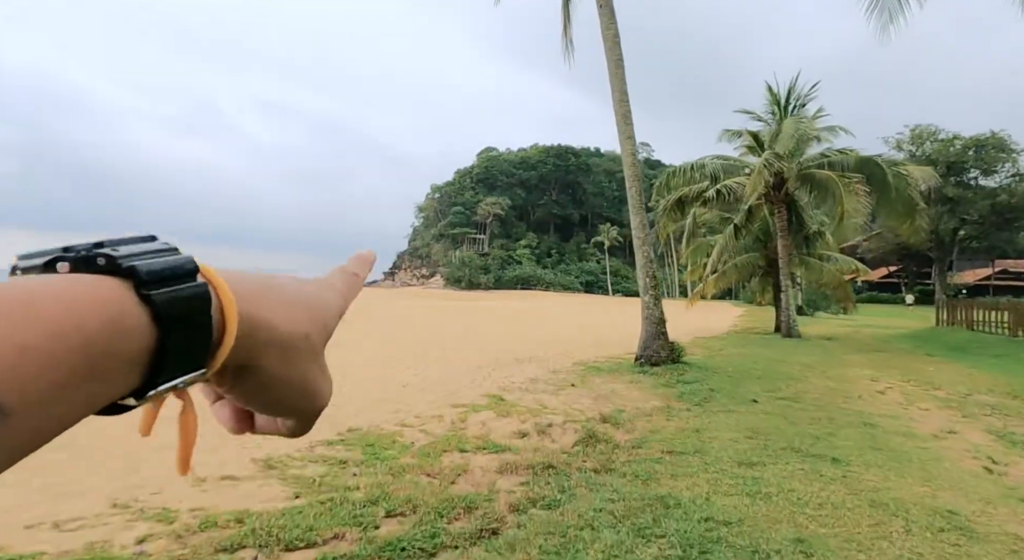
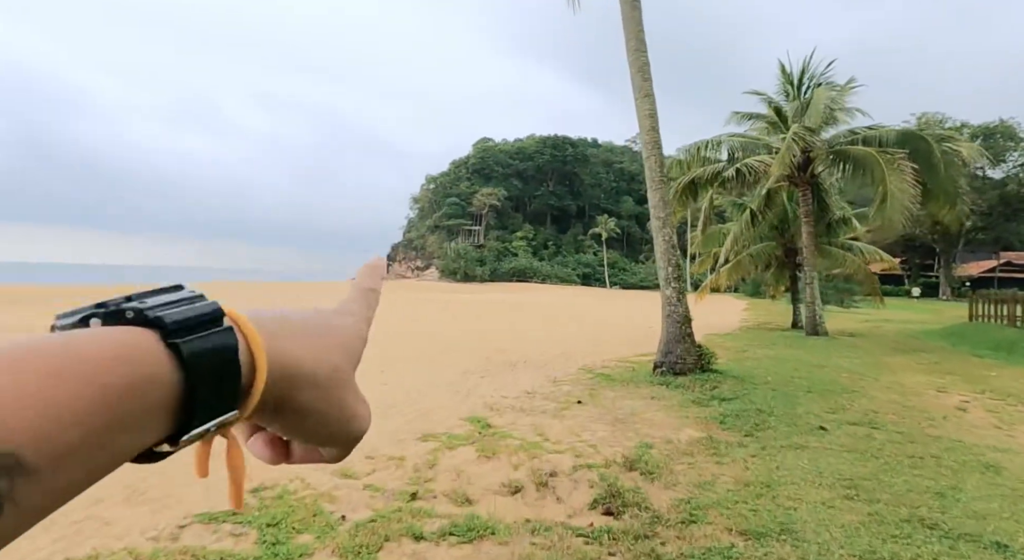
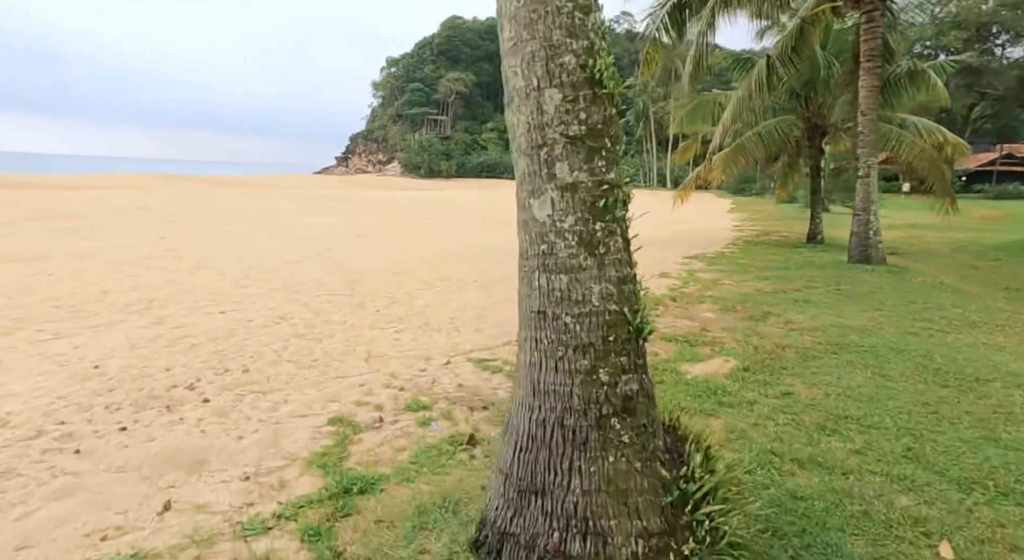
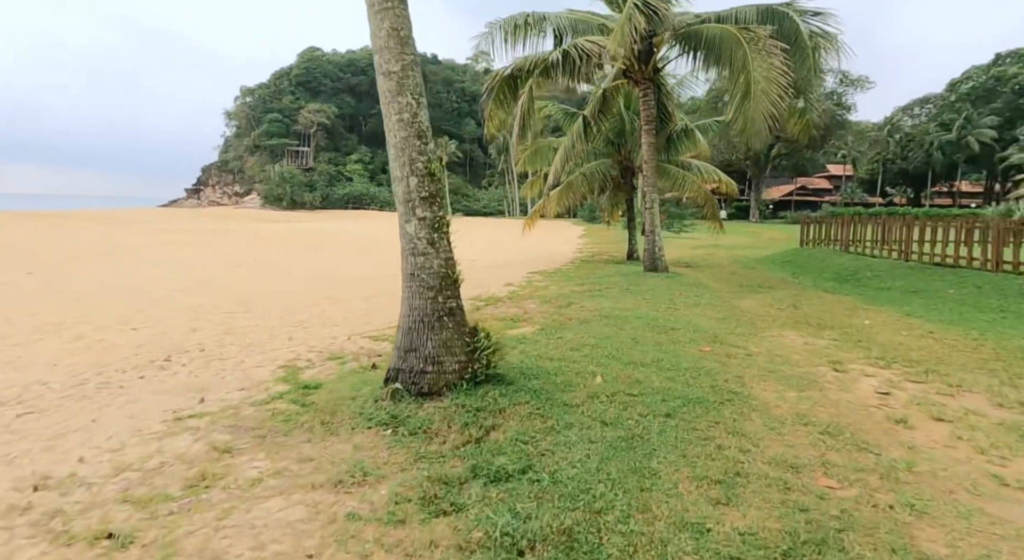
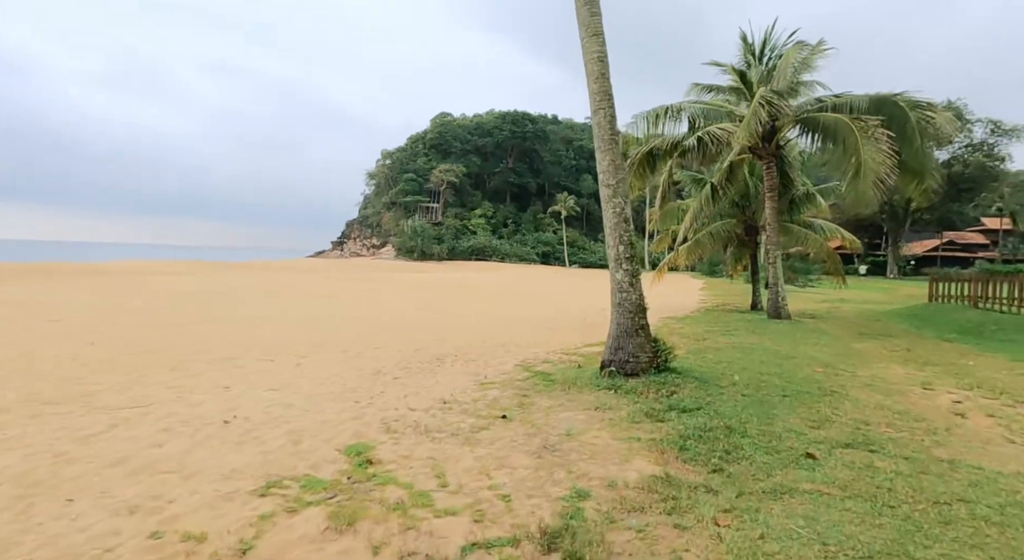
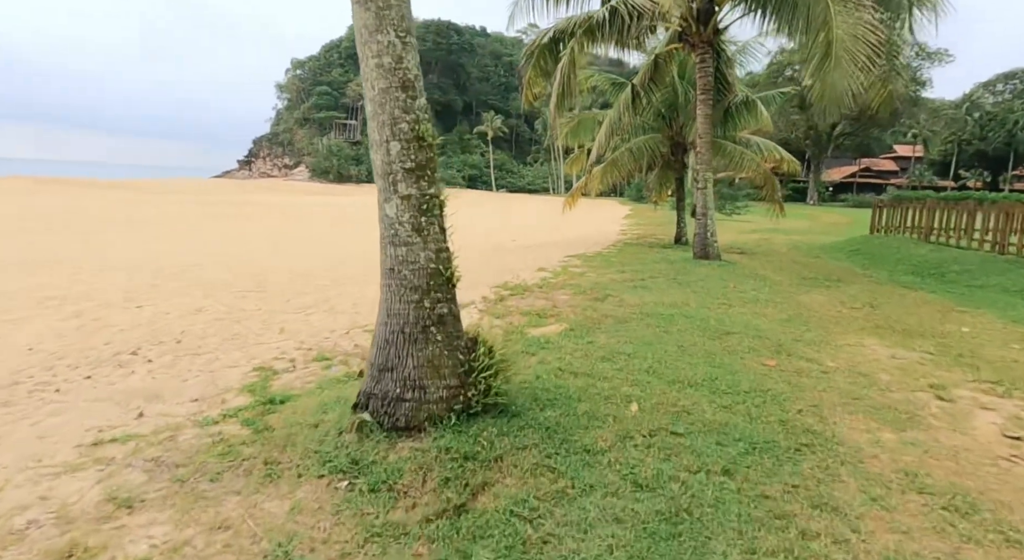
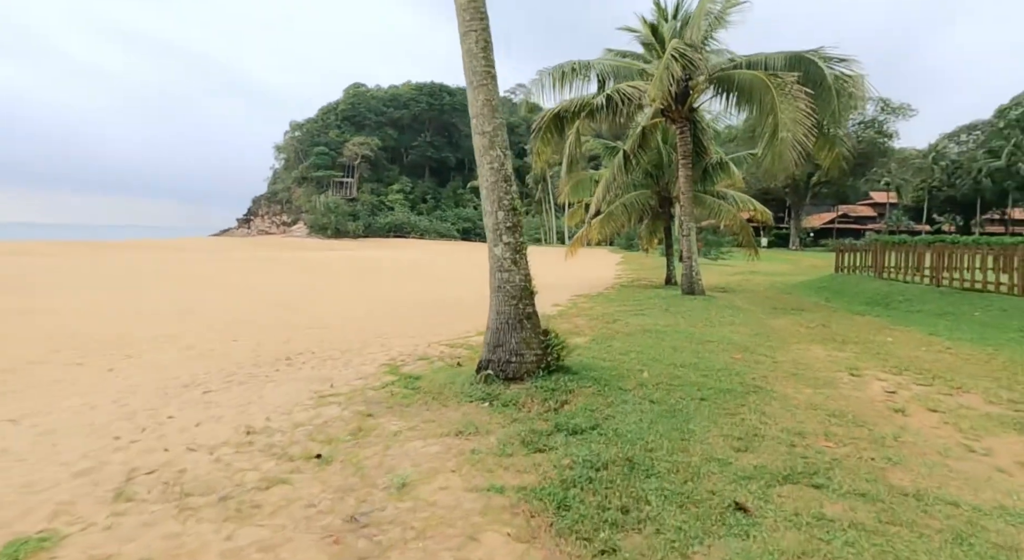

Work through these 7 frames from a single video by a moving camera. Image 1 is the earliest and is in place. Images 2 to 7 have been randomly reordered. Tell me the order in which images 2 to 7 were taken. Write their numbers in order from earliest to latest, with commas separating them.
2, 5, 7, 4, 6, 3
